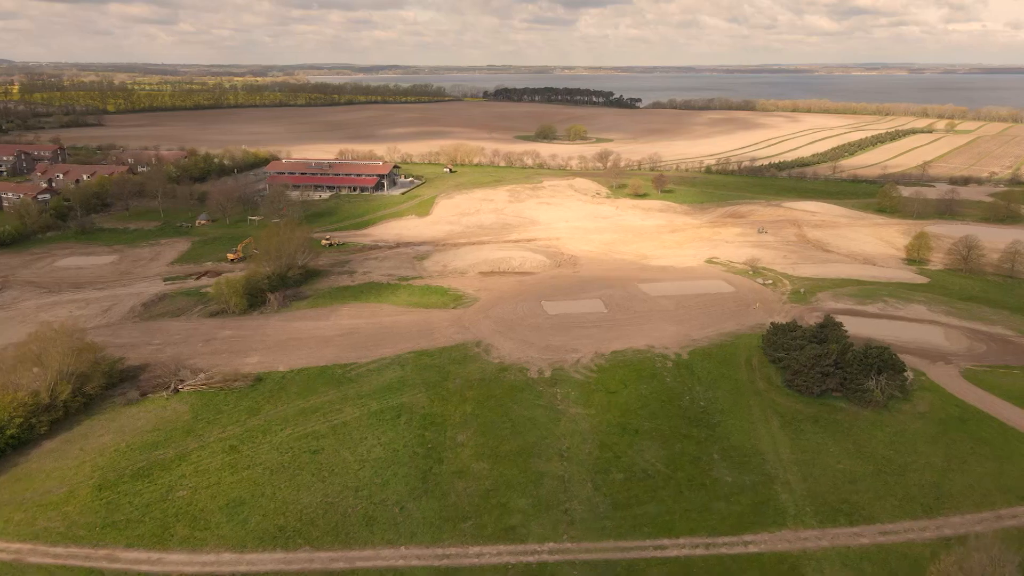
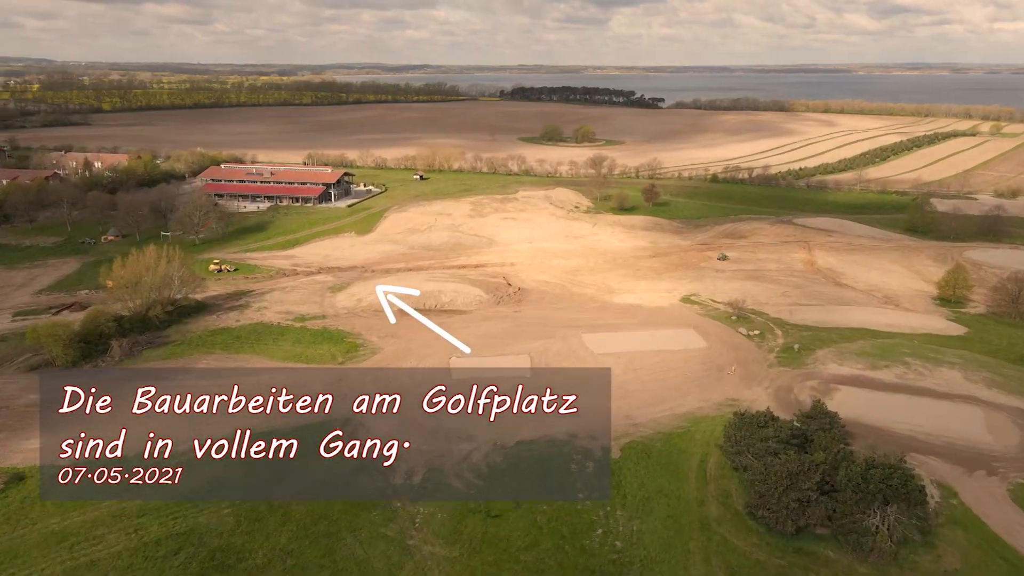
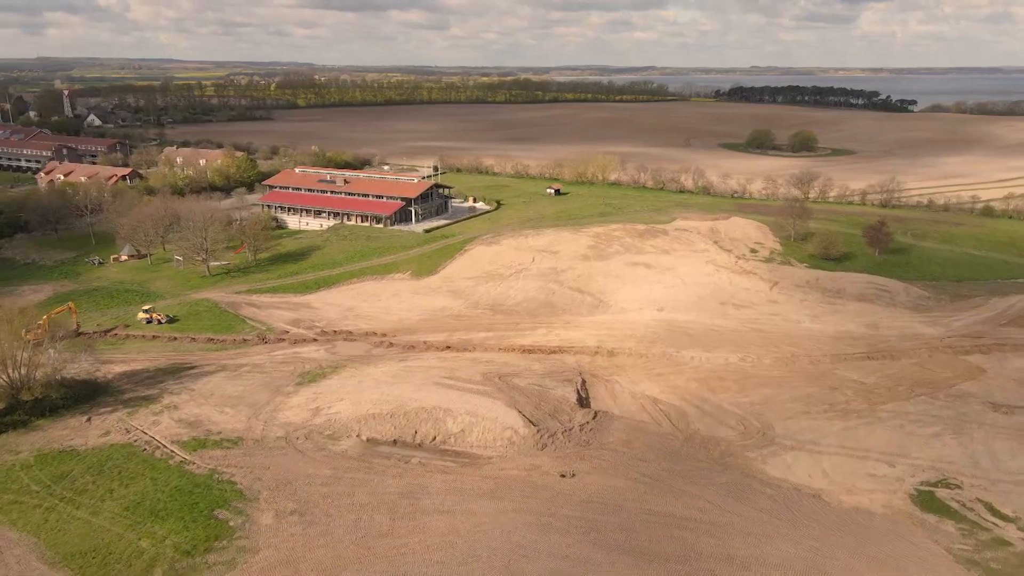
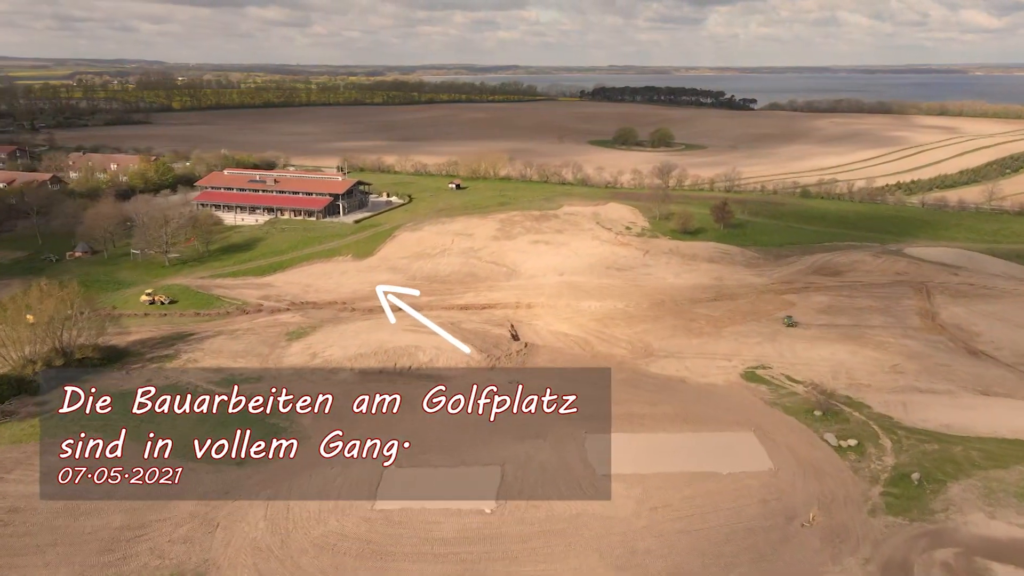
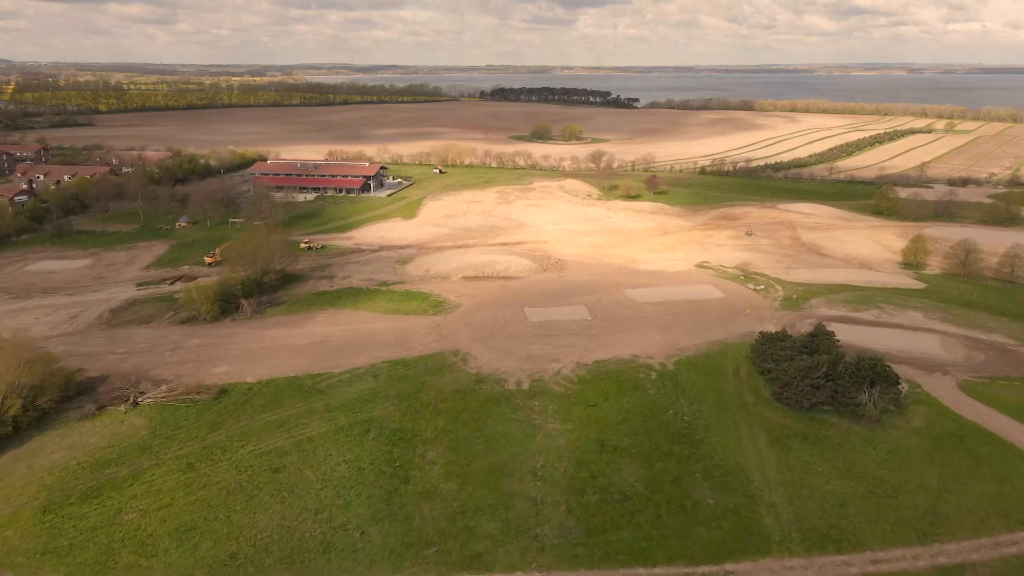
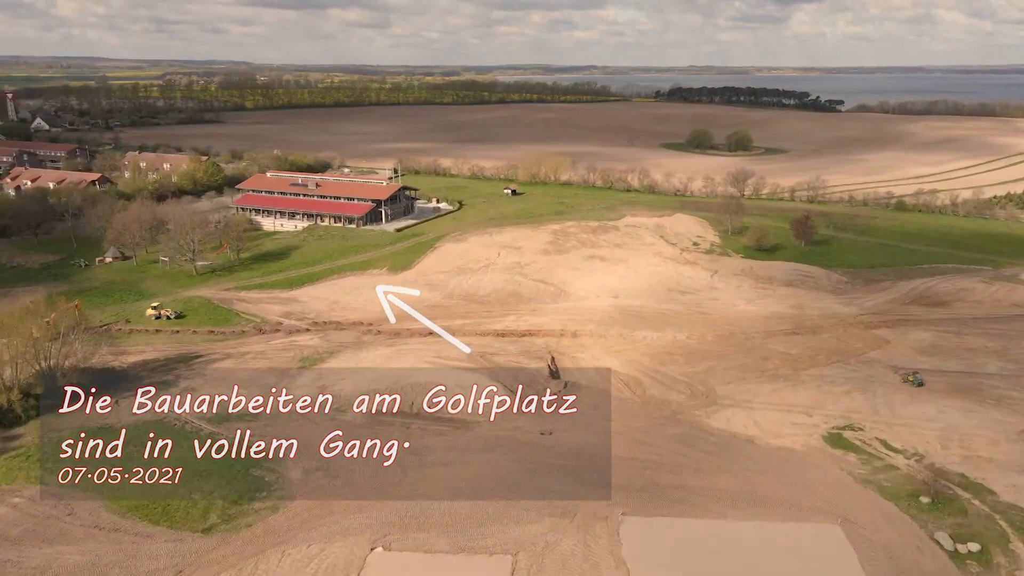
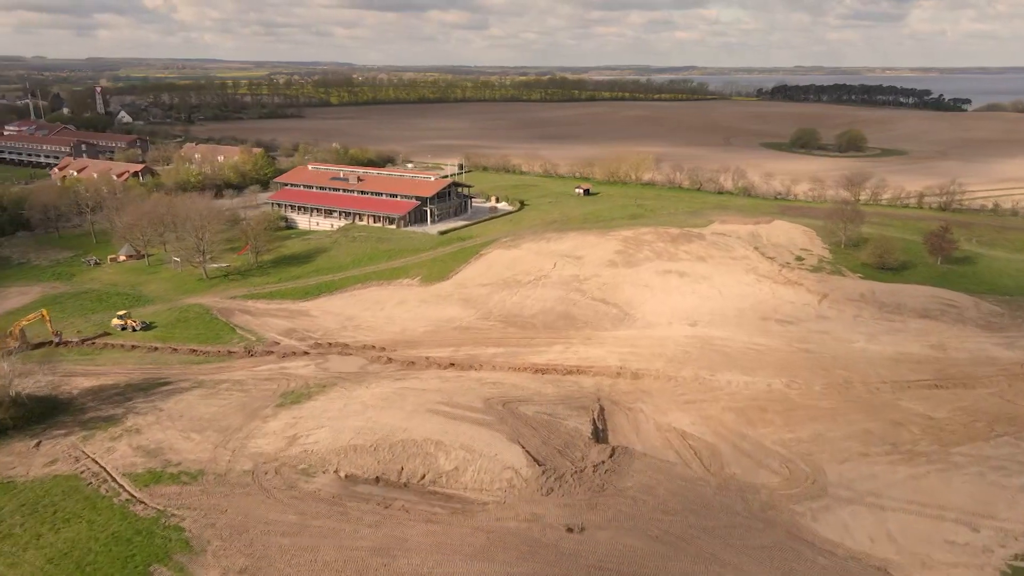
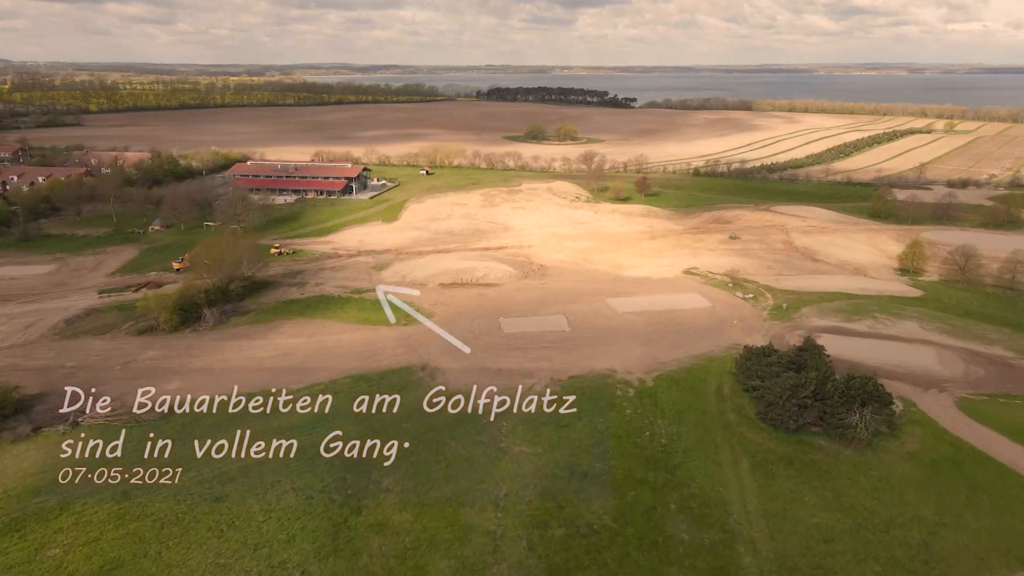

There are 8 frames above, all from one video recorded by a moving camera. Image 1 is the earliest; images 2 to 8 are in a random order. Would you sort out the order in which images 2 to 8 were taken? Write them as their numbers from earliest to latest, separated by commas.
5, 8, 2, 4, 6, 3, 7
